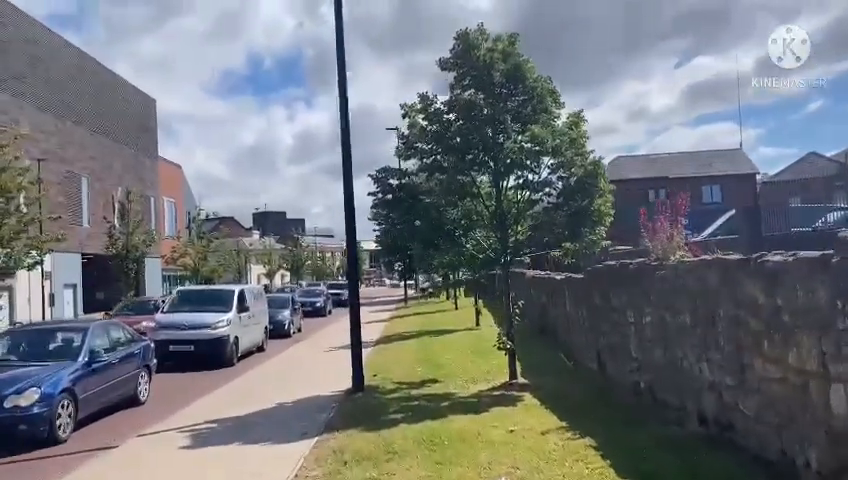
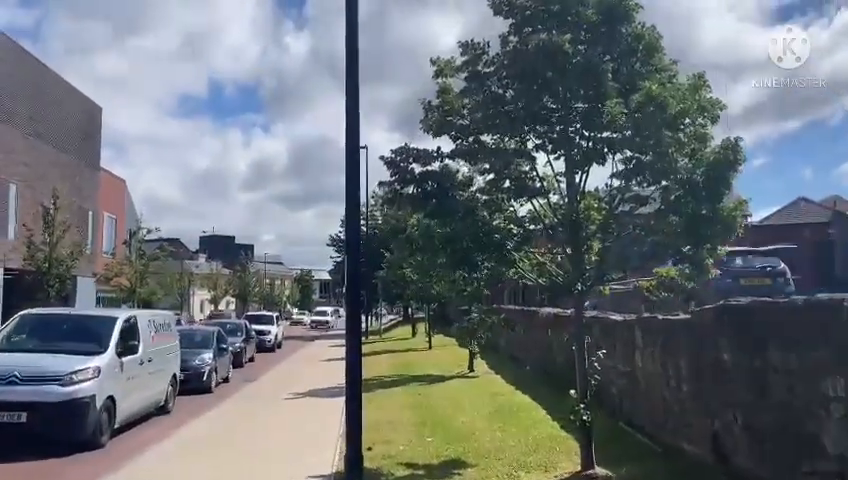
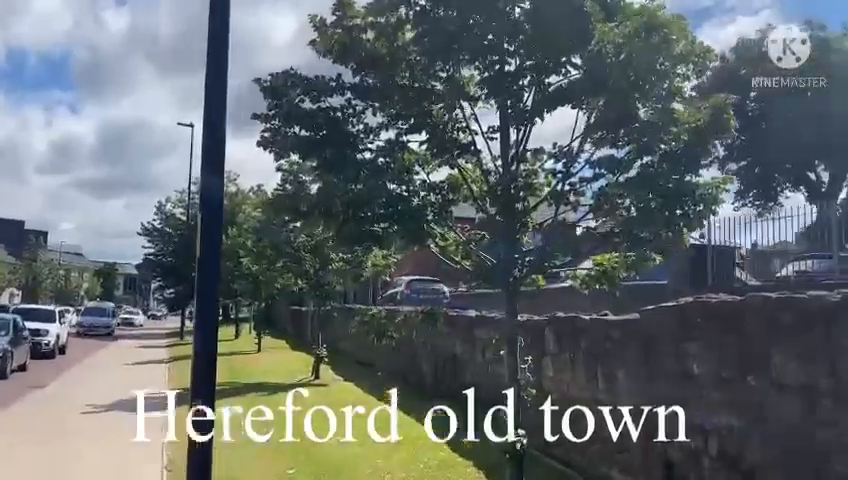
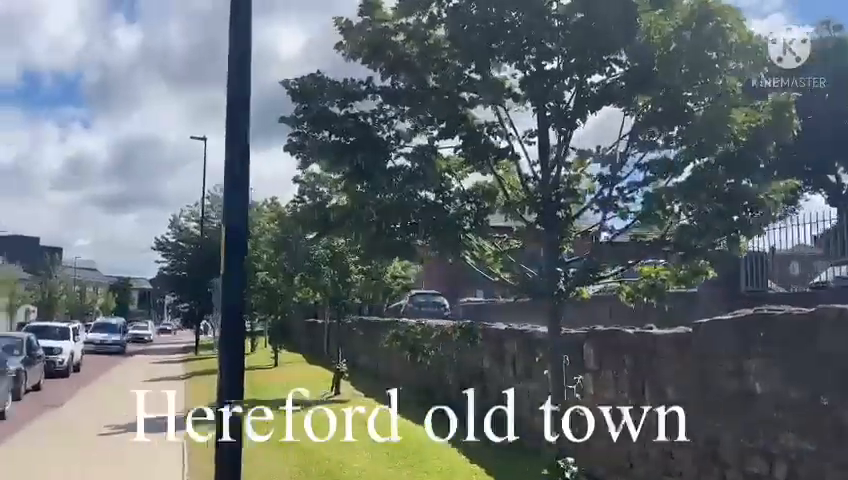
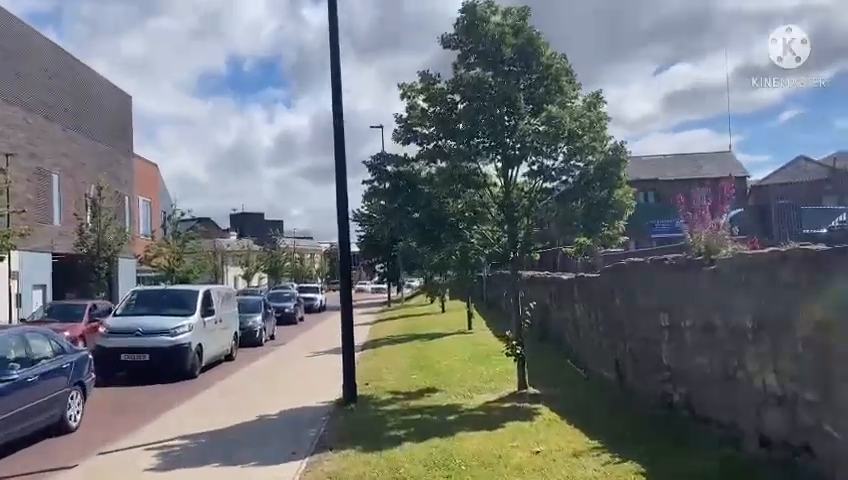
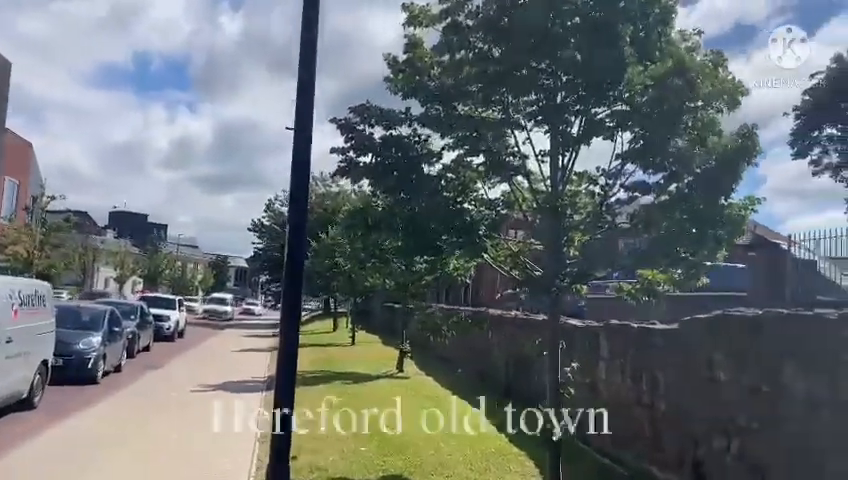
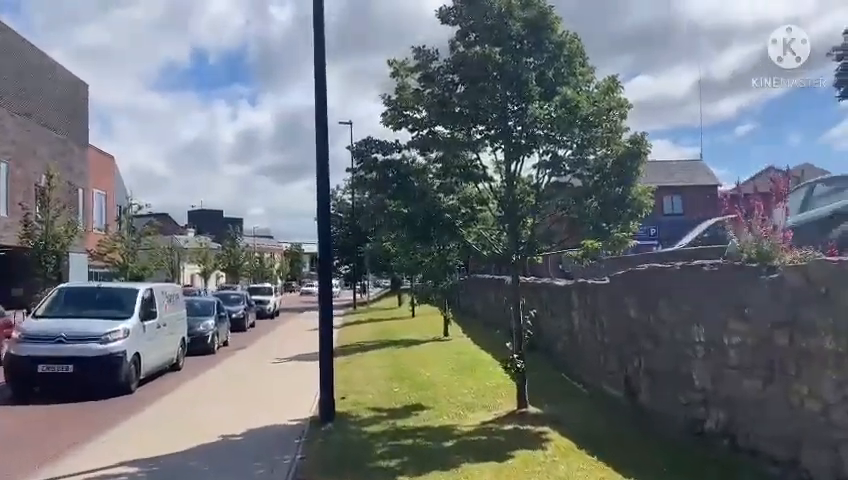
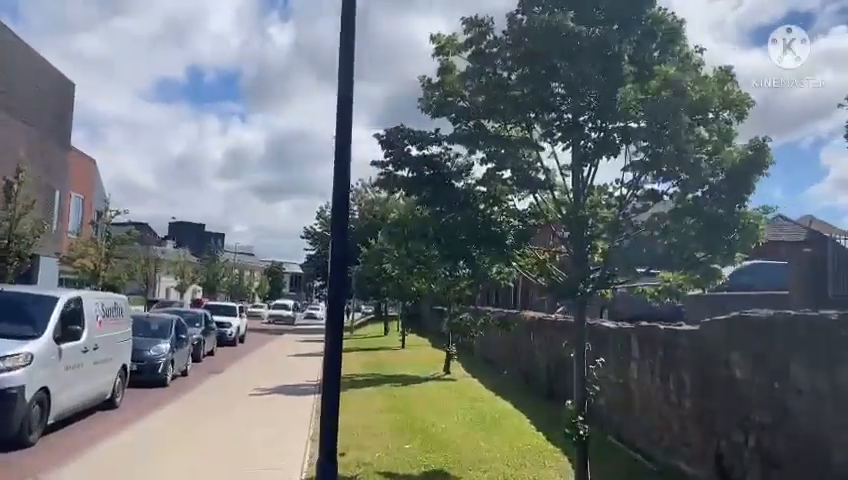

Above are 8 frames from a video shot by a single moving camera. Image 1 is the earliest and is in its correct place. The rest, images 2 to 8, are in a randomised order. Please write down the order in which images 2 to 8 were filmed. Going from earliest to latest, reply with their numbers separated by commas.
5, 7, 2, 8, 6, 3, 4
